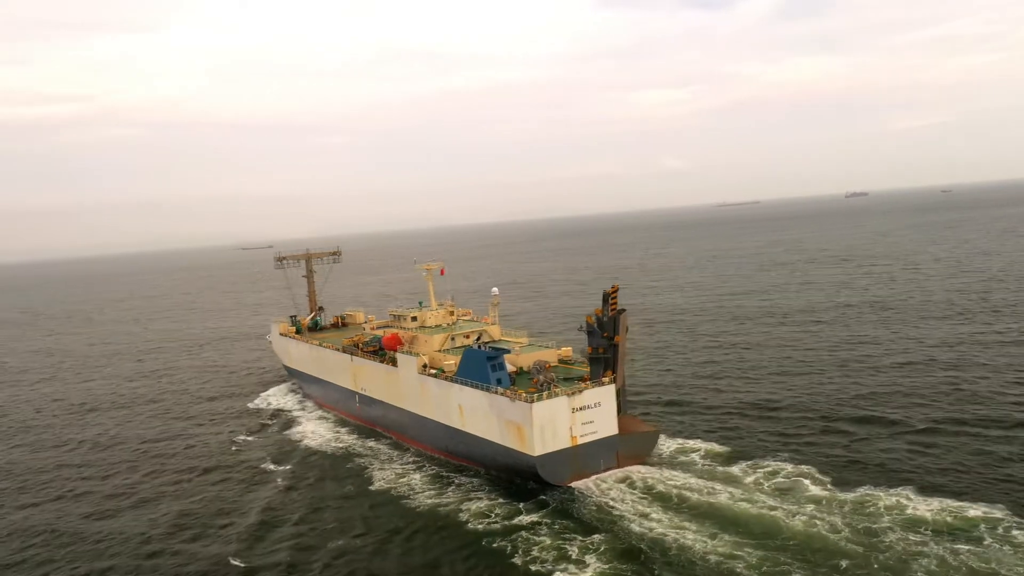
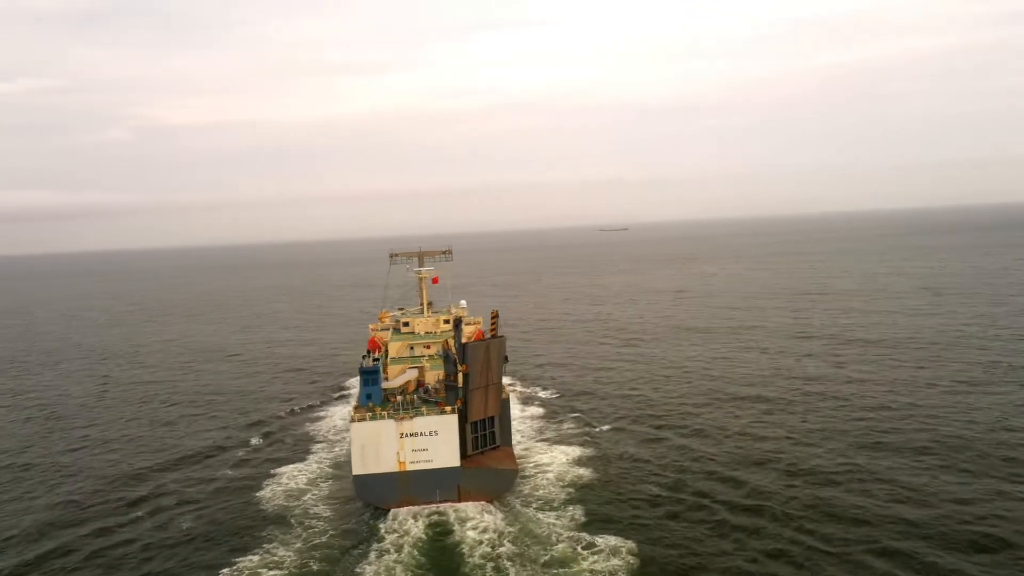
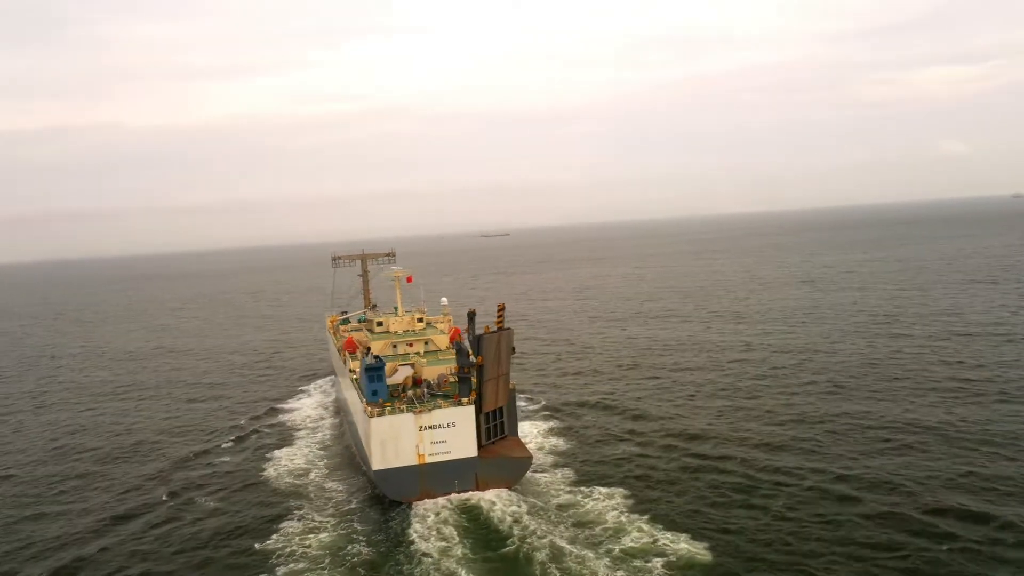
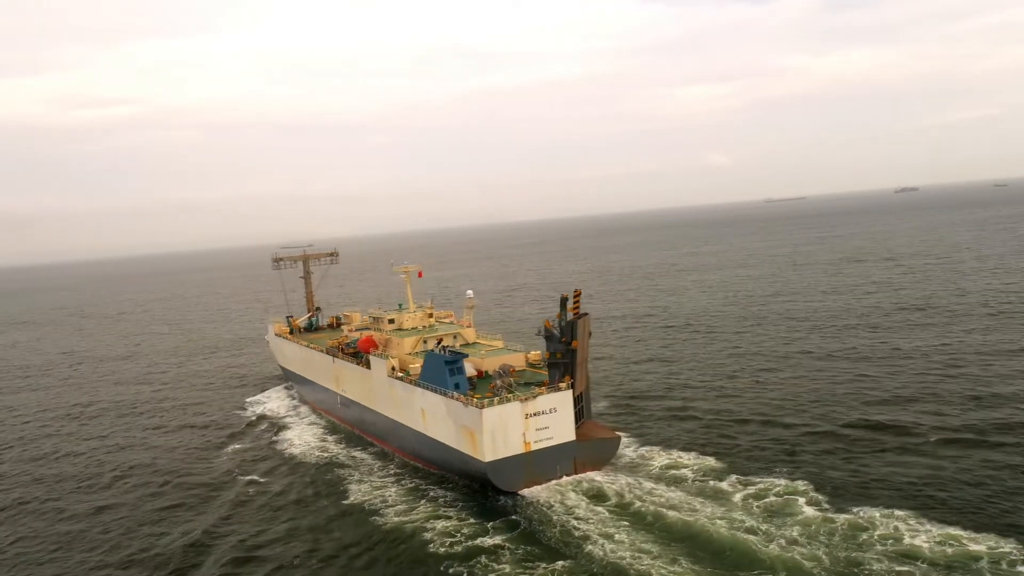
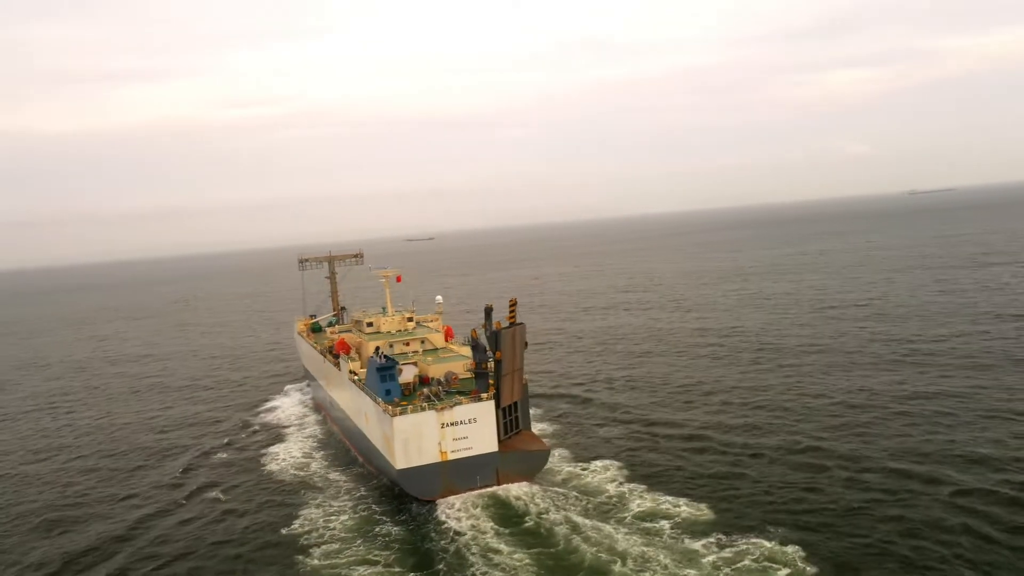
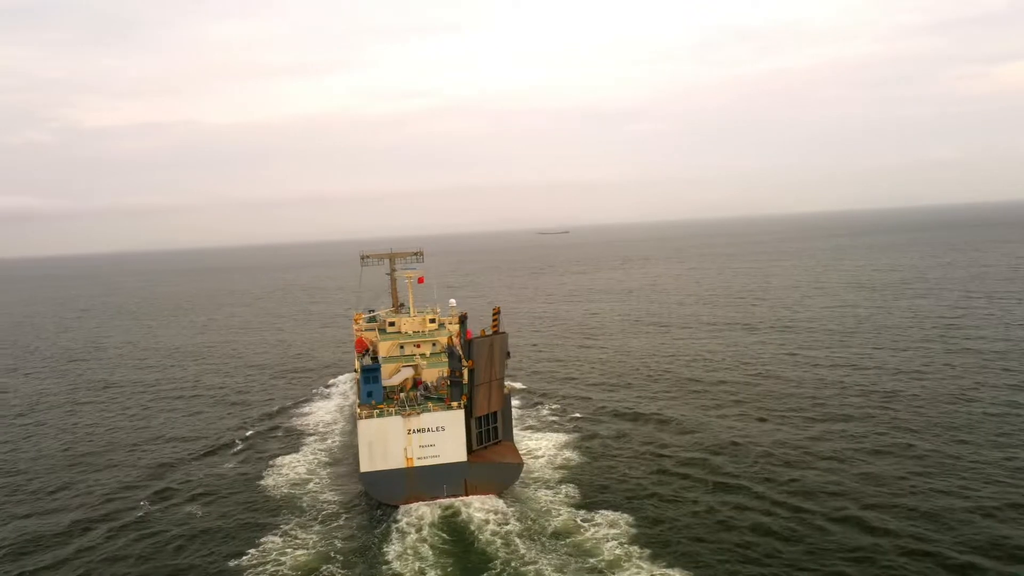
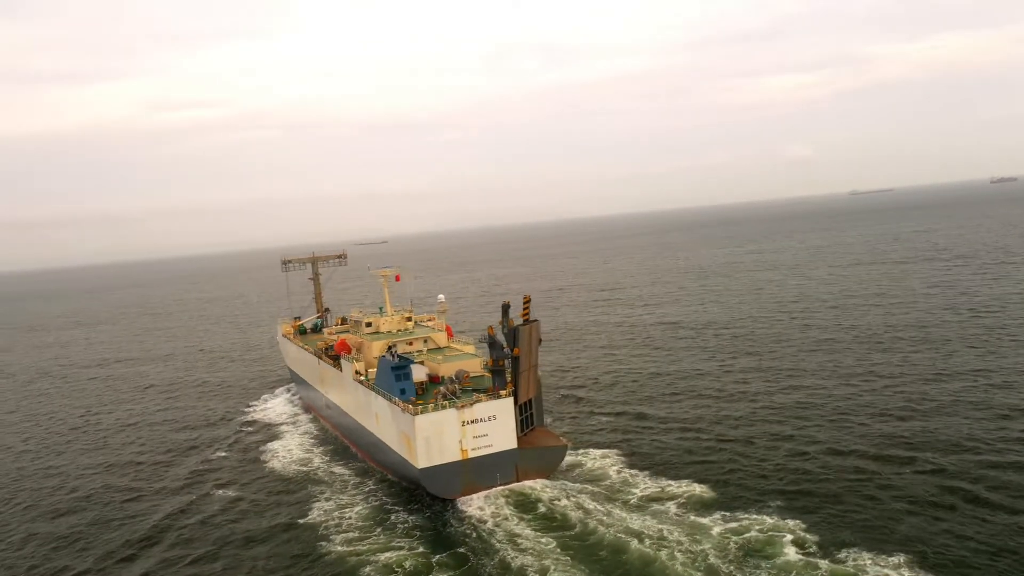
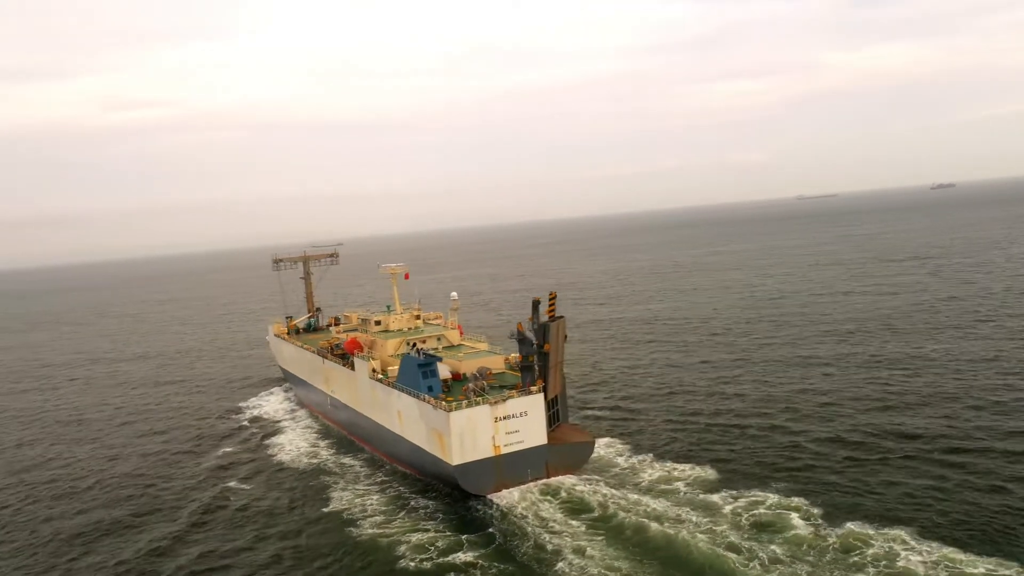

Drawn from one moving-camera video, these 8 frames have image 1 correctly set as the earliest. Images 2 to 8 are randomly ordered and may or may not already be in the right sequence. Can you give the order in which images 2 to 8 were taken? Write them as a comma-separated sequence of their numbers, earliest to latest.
4, 8, 7, 5, 3, 6, 2
